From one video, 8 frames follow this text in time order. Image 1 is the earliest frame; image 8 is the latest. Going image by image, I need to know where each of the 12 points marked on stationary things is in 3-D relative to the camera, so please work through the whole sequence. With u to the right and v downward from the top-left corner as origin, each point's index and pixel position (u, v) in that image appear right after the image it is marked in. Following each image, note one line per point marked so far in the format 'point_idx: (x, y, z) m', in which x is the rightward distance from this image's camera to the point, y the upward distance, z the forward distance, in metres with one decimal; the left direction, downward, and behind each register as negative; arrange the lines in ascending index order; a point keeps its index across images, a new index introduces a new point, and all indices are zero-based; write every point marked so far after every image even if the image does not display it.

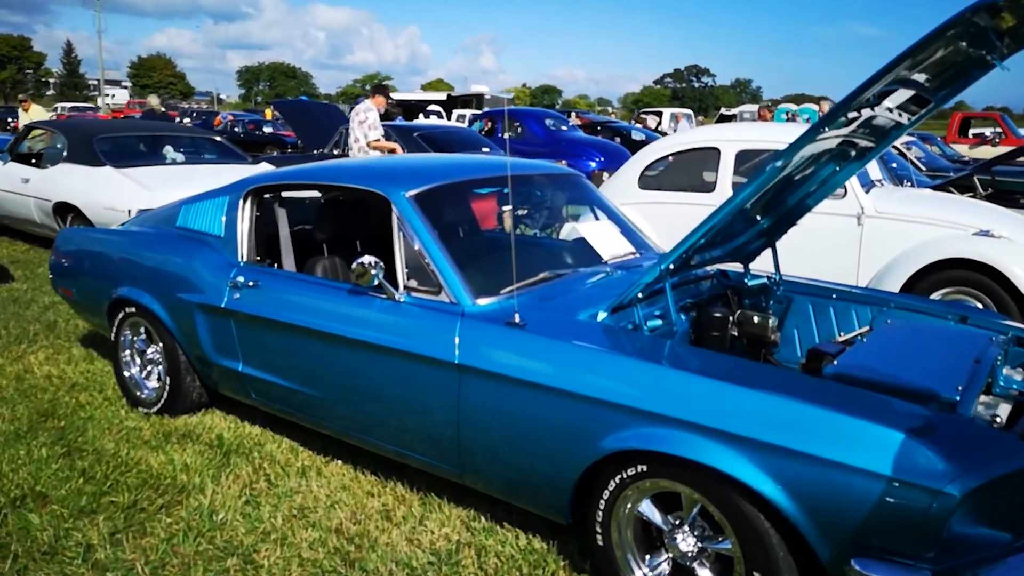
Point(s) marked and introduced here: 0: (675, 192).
0: (+1.4, +0.8, +6.6) m
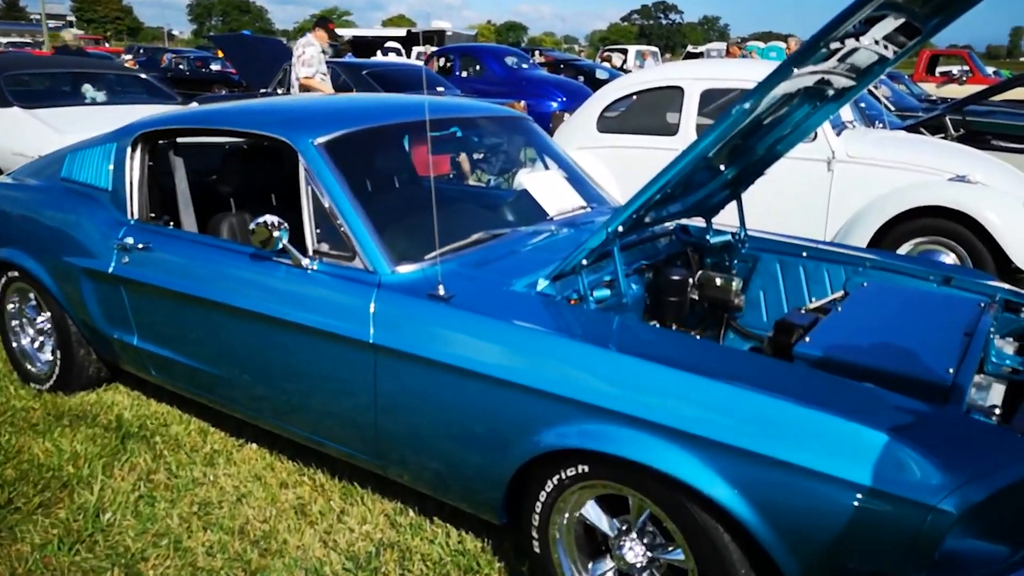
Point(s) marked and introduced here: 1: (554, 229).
0: (+1.0, +1.2, +6.2) m
1: (+0.2, +0.2, +3.0) m
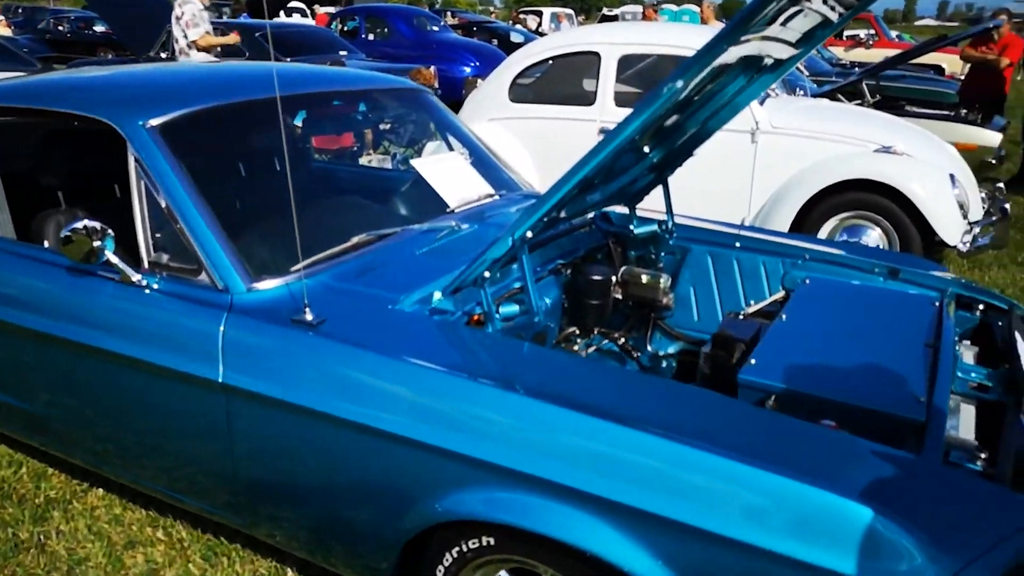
0: (+0.3, +1.4, +5.7) m
1: (-0.2, +0.2, +2.6) m
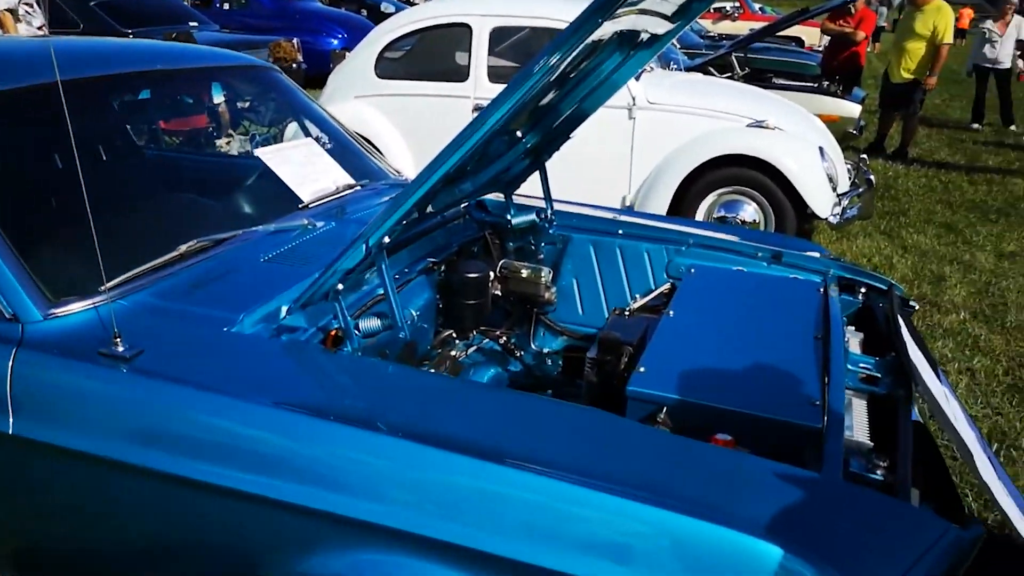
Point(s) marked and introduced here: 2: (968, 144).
0: (-0.6, +1.5, +5.4) m
1: (-0.6, +0.2, +2.3) m
2: (+5.7, +1.8, +9.5) m
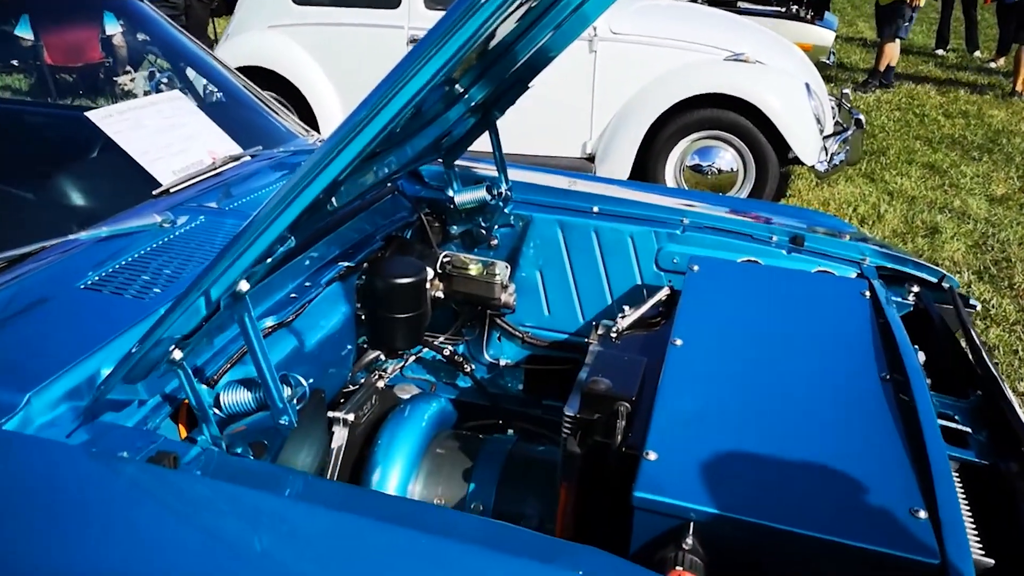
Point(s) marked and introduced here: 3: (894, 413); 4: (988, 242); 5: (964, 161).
0: (-1.0, +1.7, +4.6) m
1: (-0.7, +0.1, +1.6) m
2: (+5.0, +2.6, +9.1) m
3: (+0.6, -0.2, +1.3) m
4: (+2.6, +0.3, +4.2) m
5: (+3.4, +0.9, +5.7) m
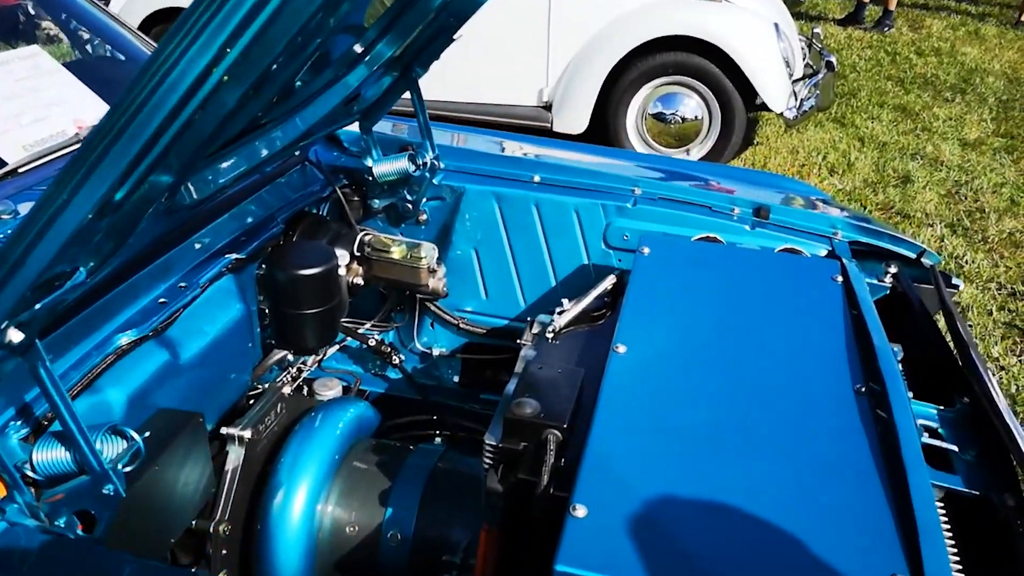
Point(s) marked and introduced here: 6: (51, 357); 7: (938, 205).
0: (-1.3, +1.9, +4.2) m
1: (-0.9, +0.1, +1.3) m
2: (+4.6, +3.2, +8.8) m
3: (+0.5, -0.2, +1.1) m
4: (+2.4, +0.5, +4.0) m
5: (+3.0, +1.3, +5.5) m
6: (-0.7, -0.1, +1.2) m
7: (+2.2, +0.4, +3.9) m
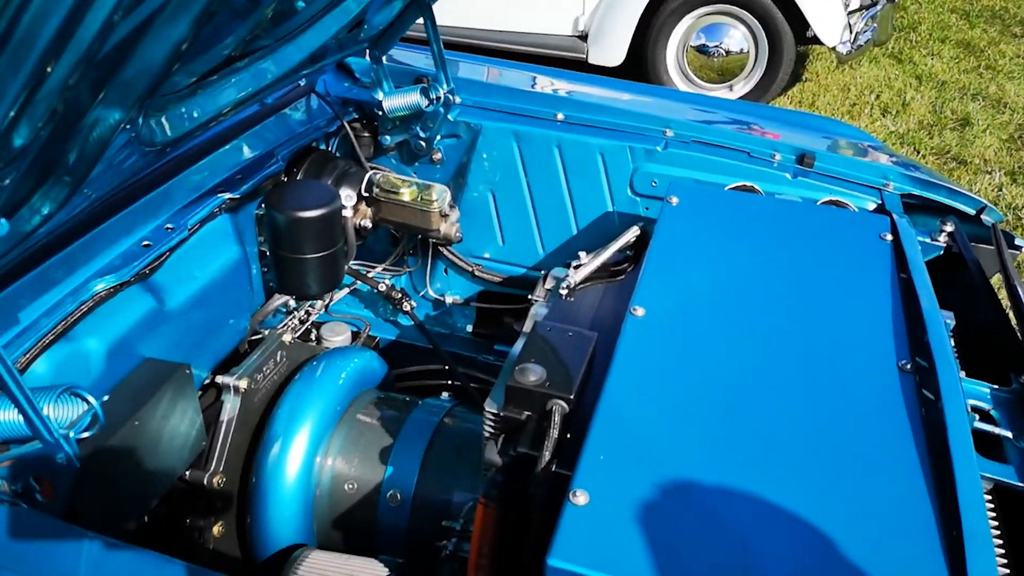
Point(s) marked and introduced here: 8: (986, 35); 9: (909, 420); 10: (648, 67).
0: (-1.1, +2.3, +4.0) m
1: (-0.9, +0.2, +1.2) m
2: (+5.0, +3.8, +8.1) m
3: (+0.5, -0.2, +1.0) m
4: (+2.5, +0.7, +3.8) m
5: (+3.3, +1.7, +5.1) m
6: (-0.7, 0.0, +1.1) m
7: (+2.3, +0.6, +3.6) m
8: (+3.2, +1.7, +5.1) m
9: (+0.5, -0.2, +1.0) m
10: (+0.7, +1.1, +3.9) m
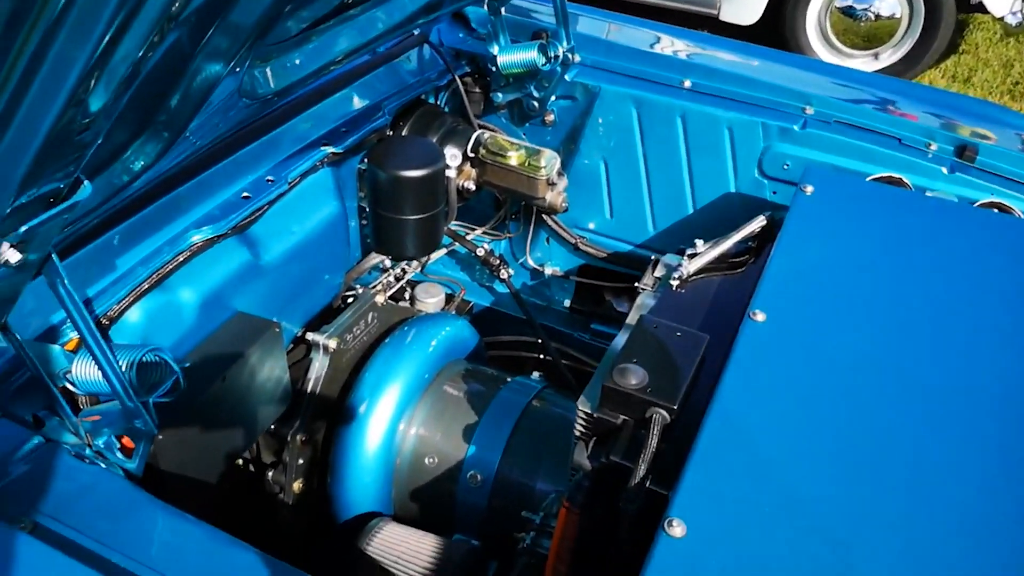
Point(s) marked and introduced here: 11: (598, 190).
0: (-0.4, +2.5, +3.8) m
1: (-0.7, +0.3, +1.2) m
2: (+6.3, +3.7, +7.1) m
3: (+0.6, -0.2, +0.8) m
4: (+3.0, +0.7, +3.3) m
5: (+4.0, +1.6, +4.4) m
6: (-0.5, +0.1, +1.1) m
7: (+2.8, +0.6, +3.2) m
8: (+3.9, +1.6, +4.5) m
9: (+0.6, -0.2, +0.8) m
10: (+1.3, +1.2, +3.6) m
11: (+0.2, +0.2, +1.7) m
